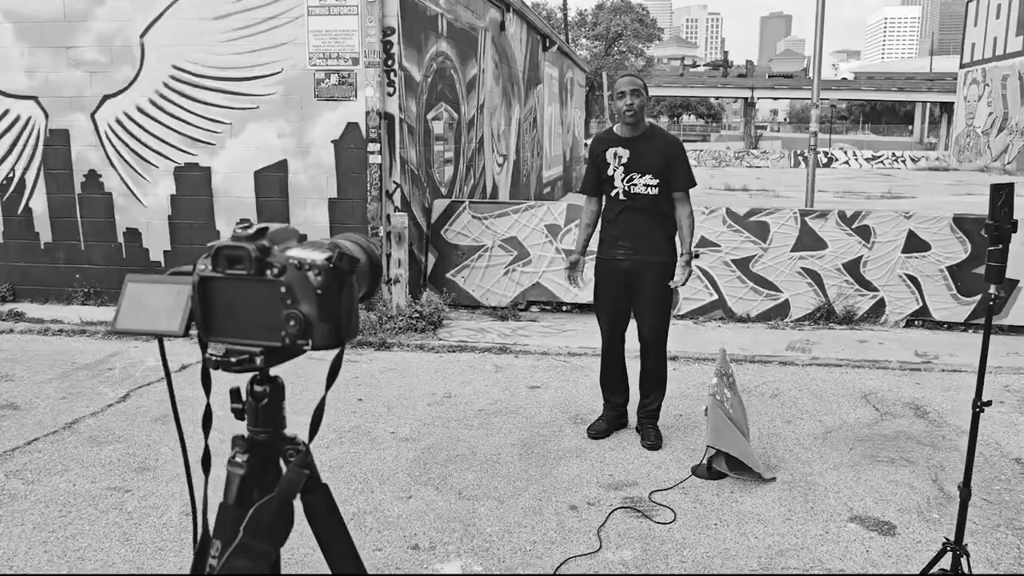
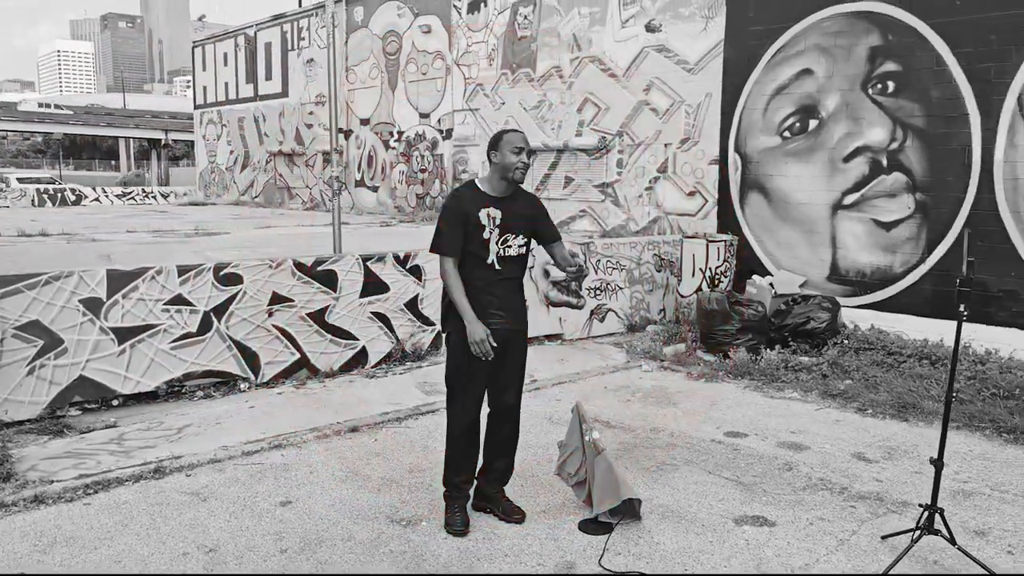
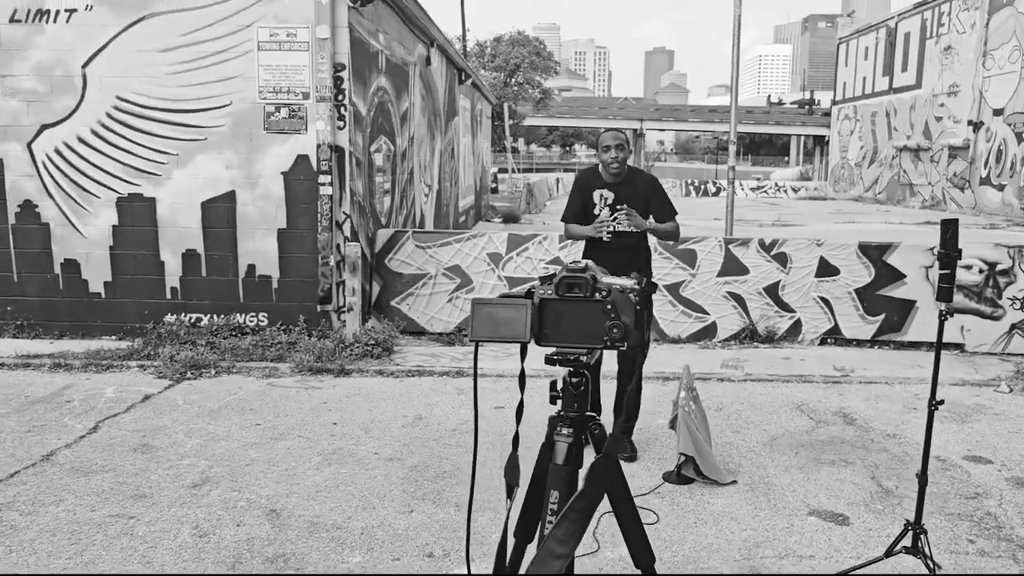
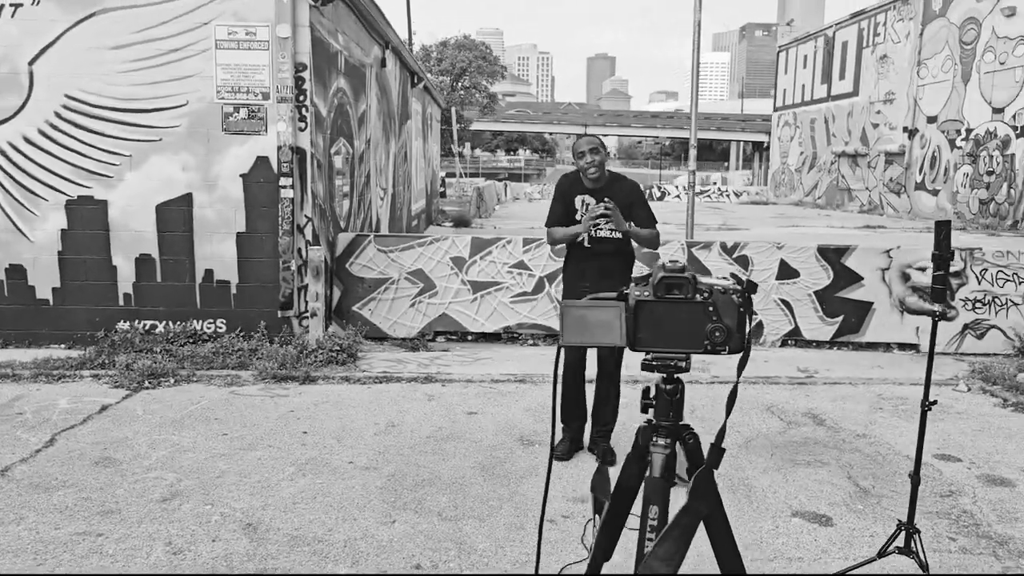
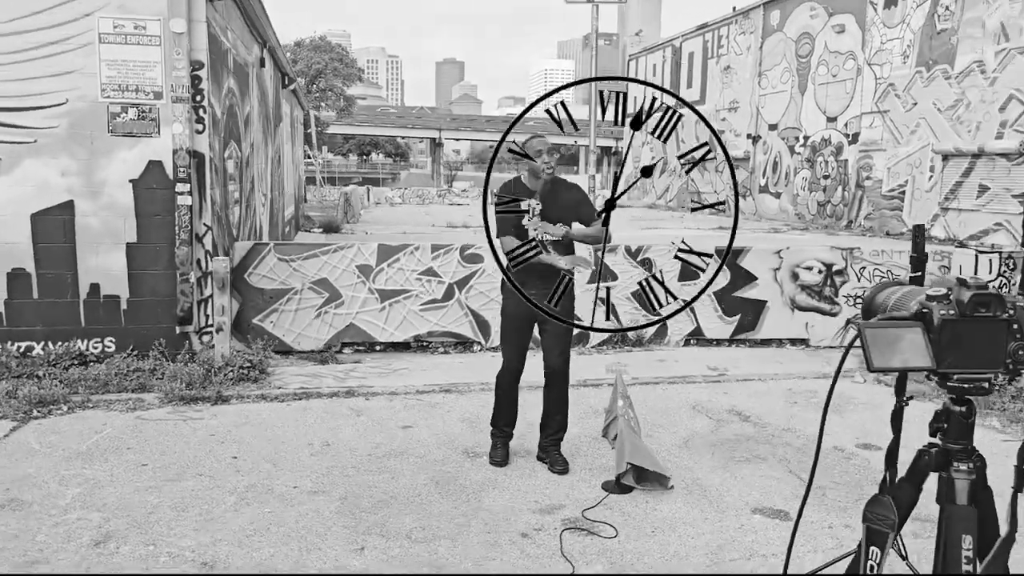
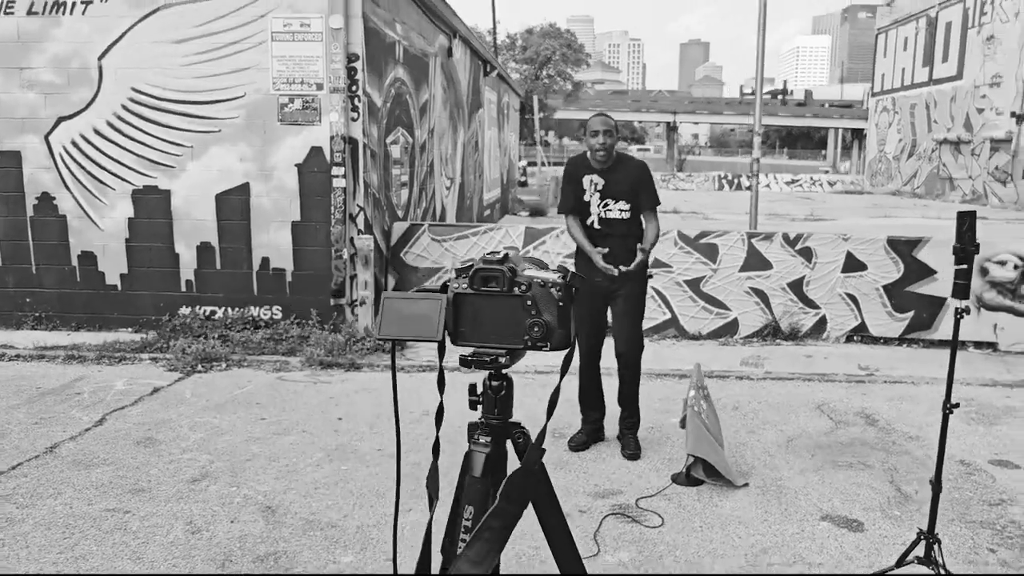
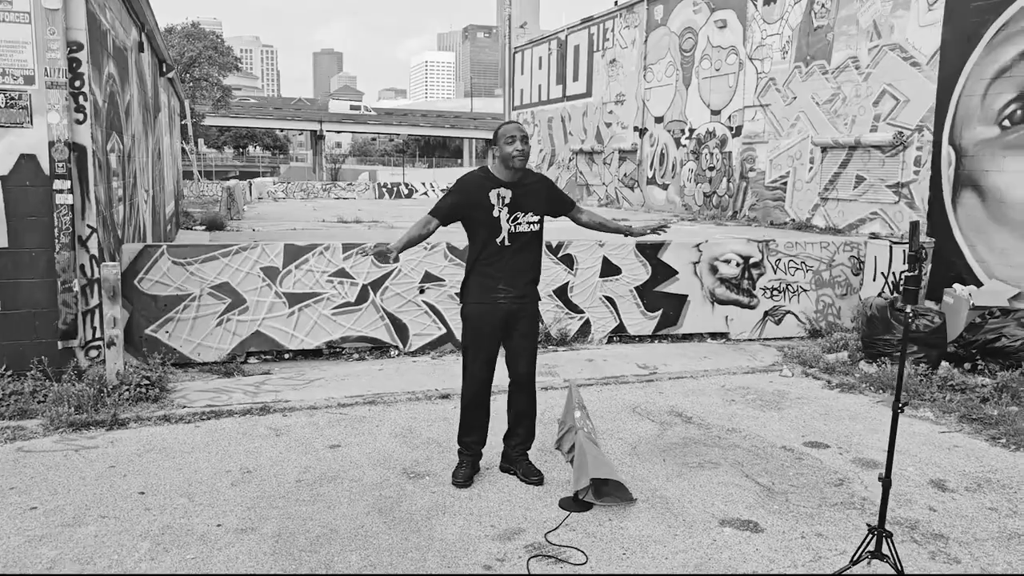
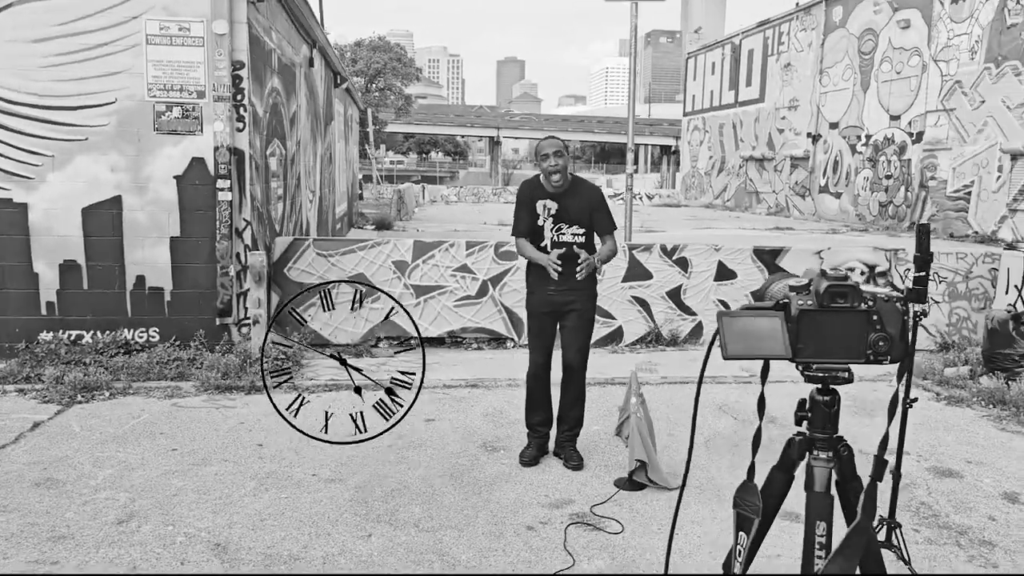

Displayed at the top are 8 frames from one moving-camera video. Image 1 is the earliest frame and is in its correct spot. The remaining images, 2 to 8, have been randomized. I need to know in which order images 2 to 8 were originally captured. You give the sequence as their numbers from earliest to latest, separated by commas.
6, 3, 4, 8, 5, 7, 2
